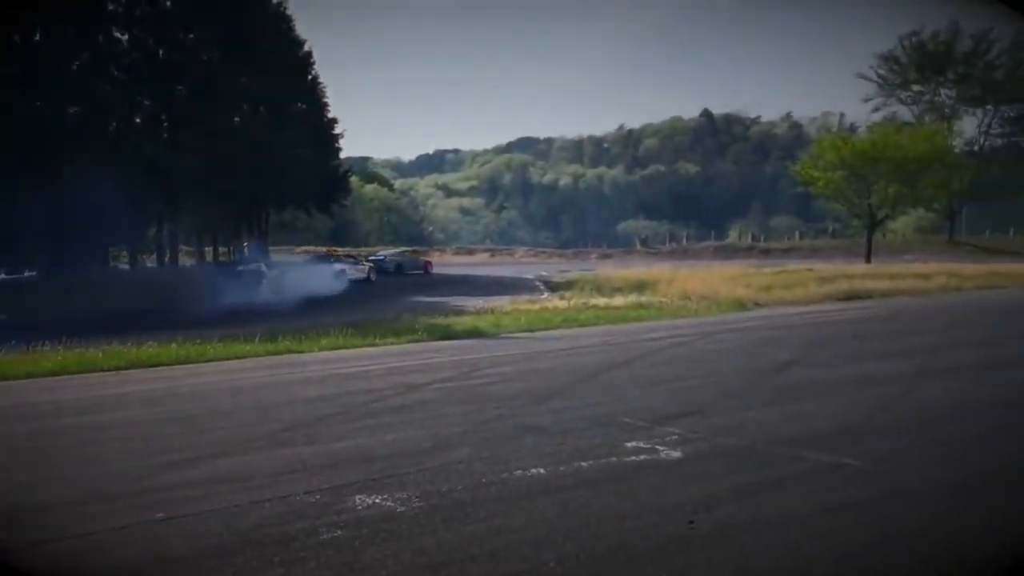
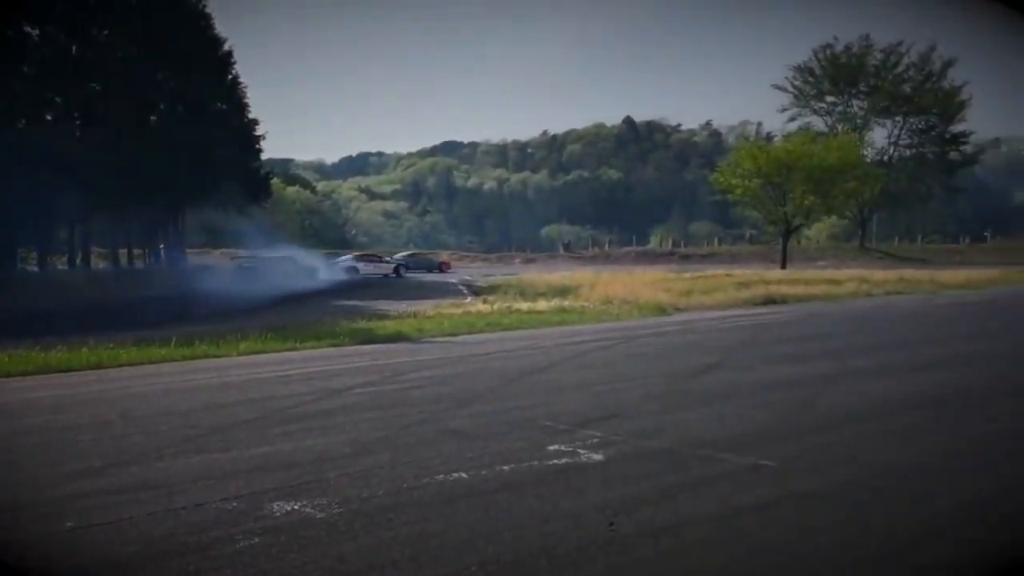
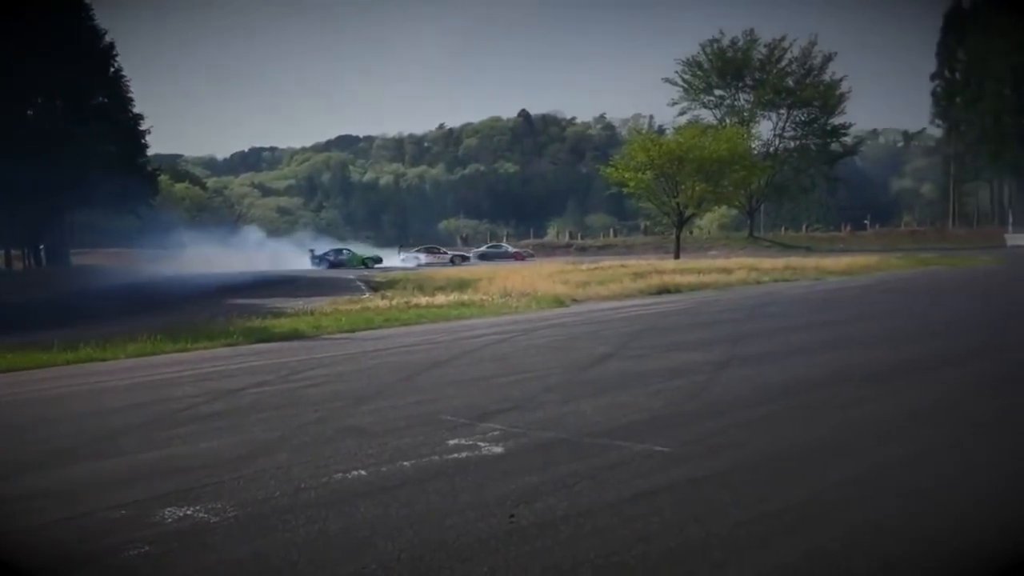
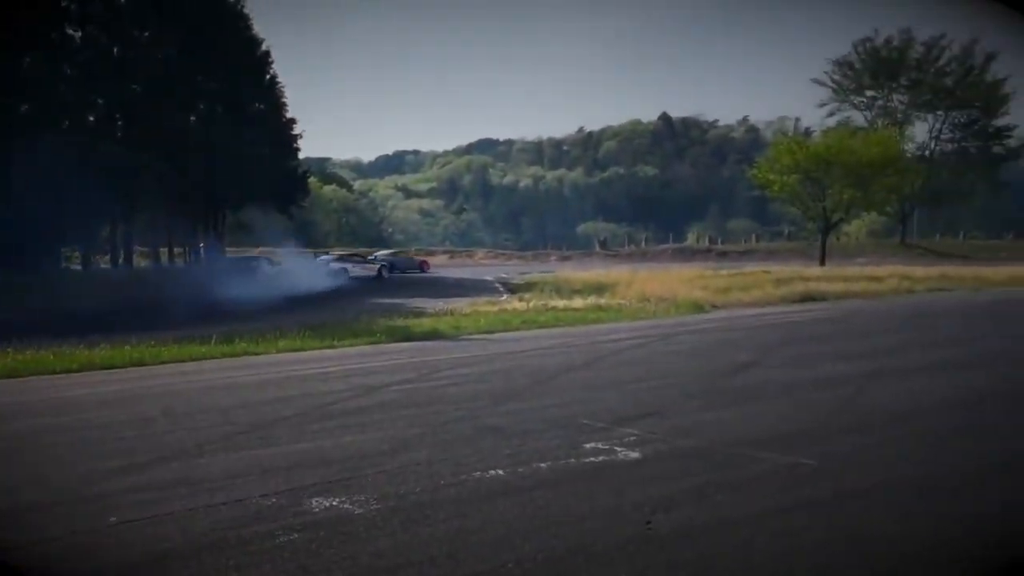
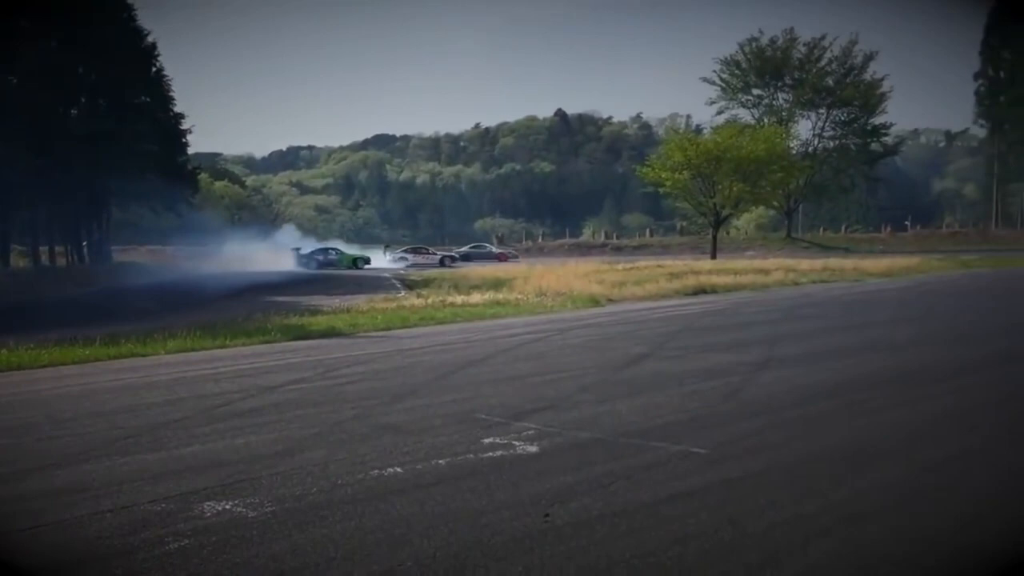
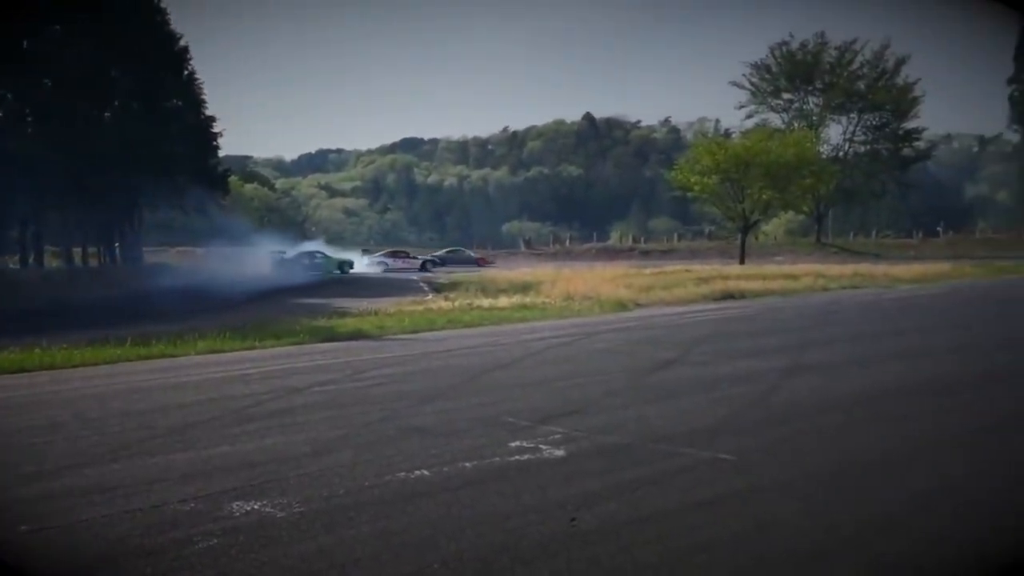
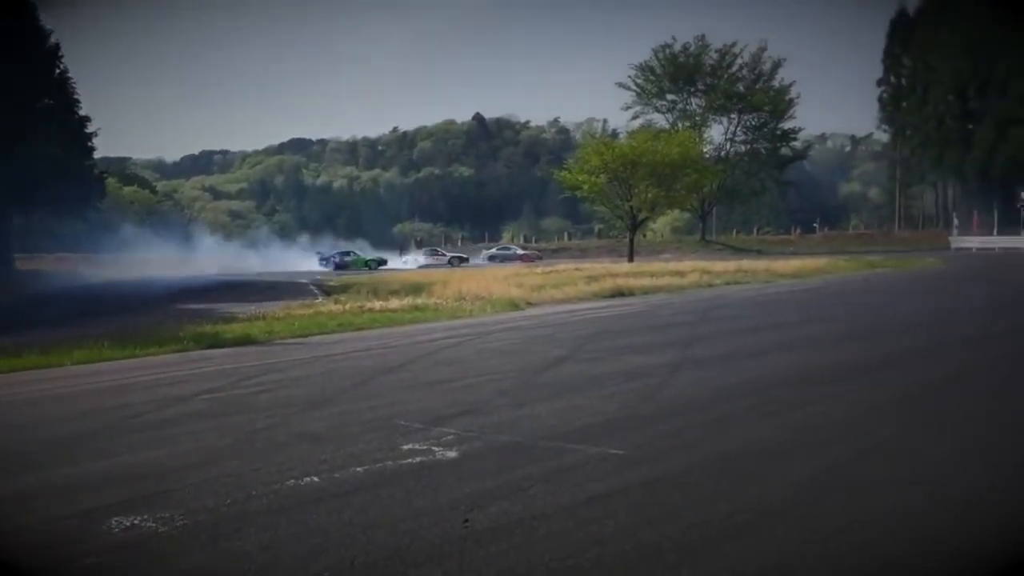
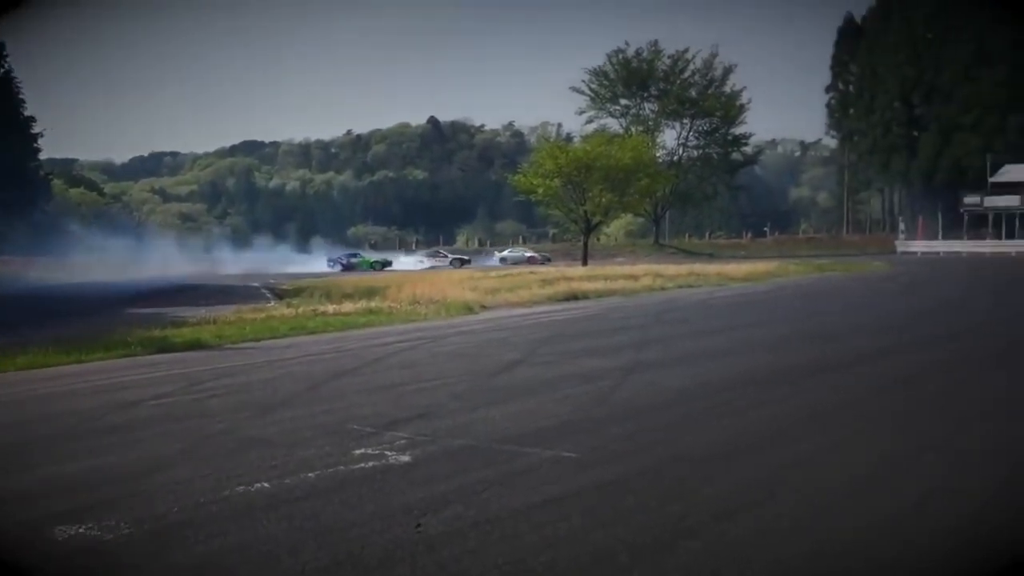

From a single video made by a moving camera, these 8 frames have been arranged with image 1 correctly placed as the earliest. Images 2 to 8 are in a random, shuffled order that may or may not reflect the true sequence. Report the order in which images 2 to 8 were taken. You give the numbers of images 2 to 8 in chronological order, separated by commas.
4, 2, 6, 5, 3, 7, 8
